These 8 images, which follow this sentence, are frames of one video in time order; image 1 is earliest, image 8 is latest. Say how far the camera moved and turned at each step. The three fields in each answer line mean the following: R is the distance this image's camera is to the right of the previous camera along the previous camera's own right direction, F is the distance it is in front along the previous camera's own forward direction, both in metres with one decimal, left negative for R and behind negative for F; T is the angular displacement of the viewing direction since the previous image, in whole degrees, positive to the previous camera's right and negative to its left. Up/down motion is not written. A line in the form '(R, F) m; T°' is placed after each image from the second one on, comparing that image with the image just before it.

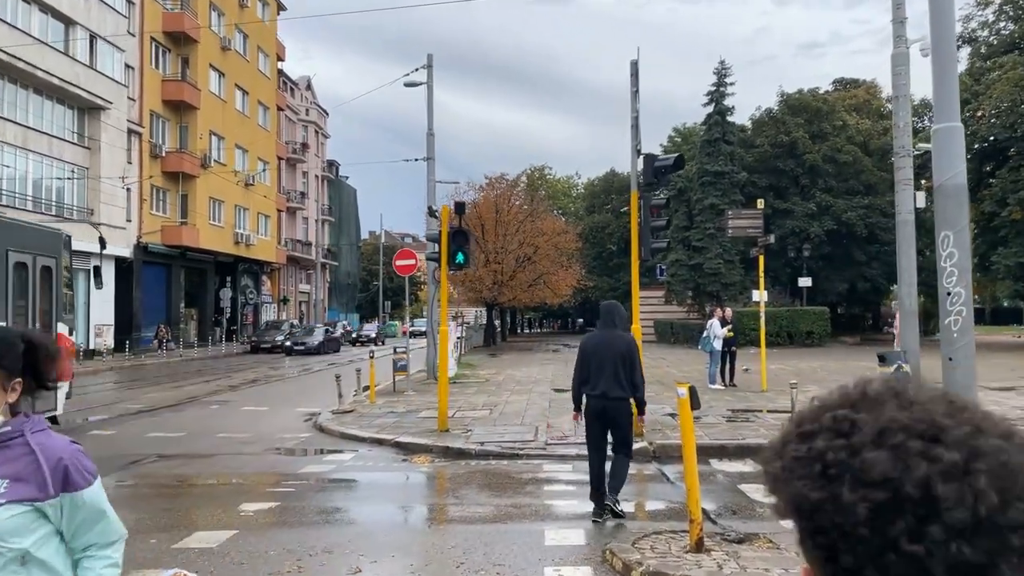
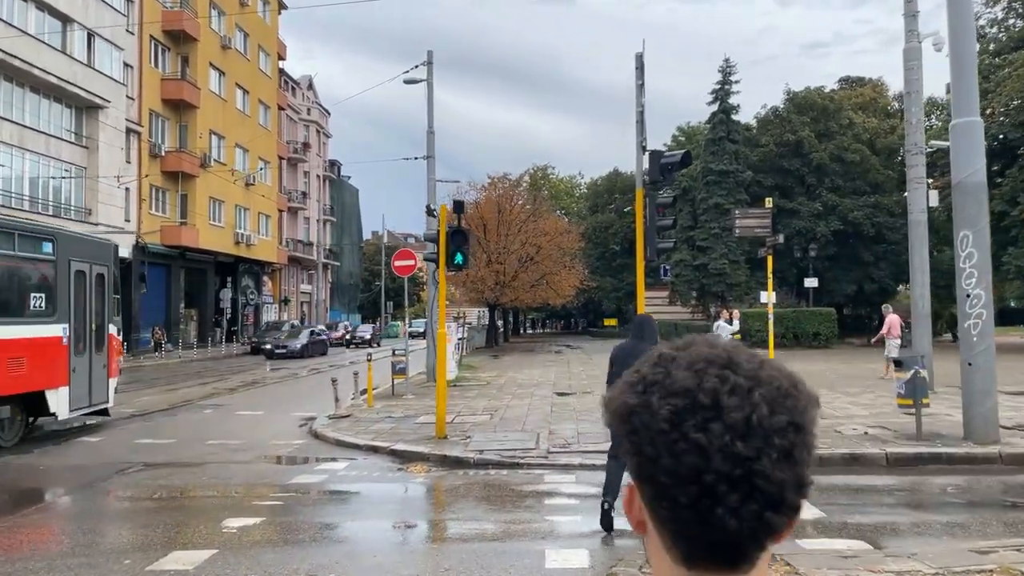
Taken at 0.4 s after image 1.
(0.0, +0.4) m; 0°
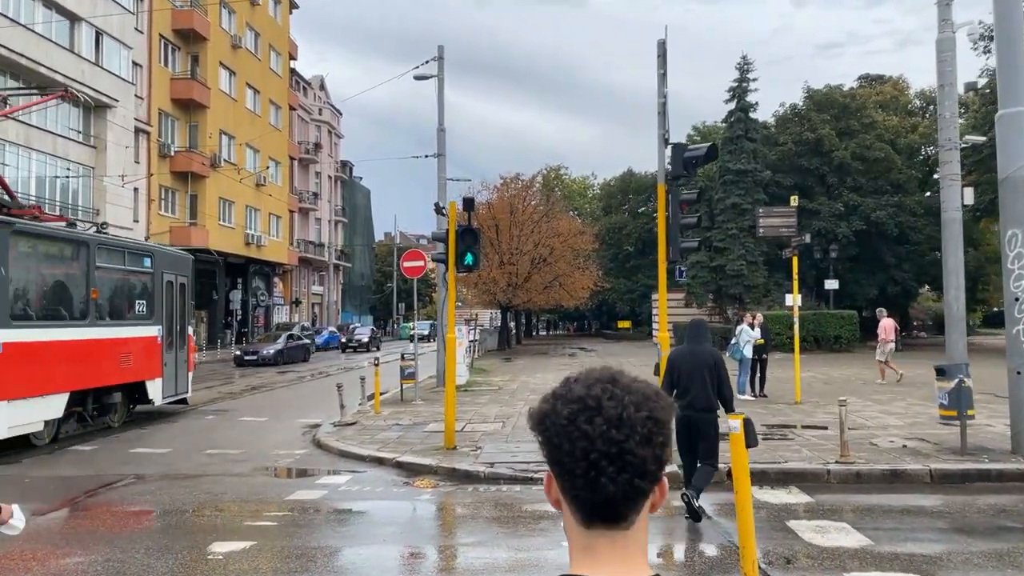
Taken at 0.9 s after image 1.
(0.0, +0.7) m; -1°
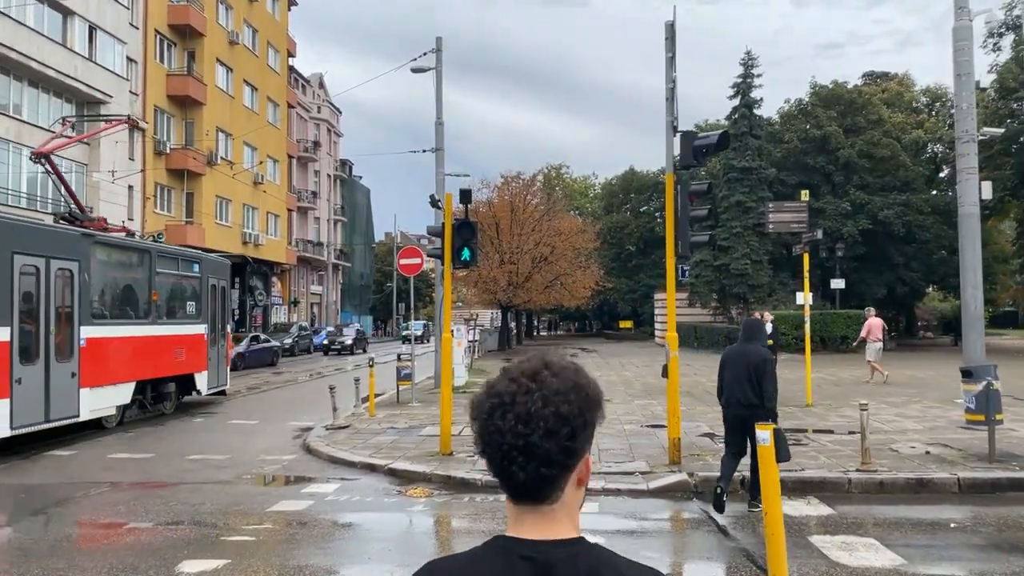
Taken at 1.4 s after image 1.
(0.0, +0.6) m; 0°
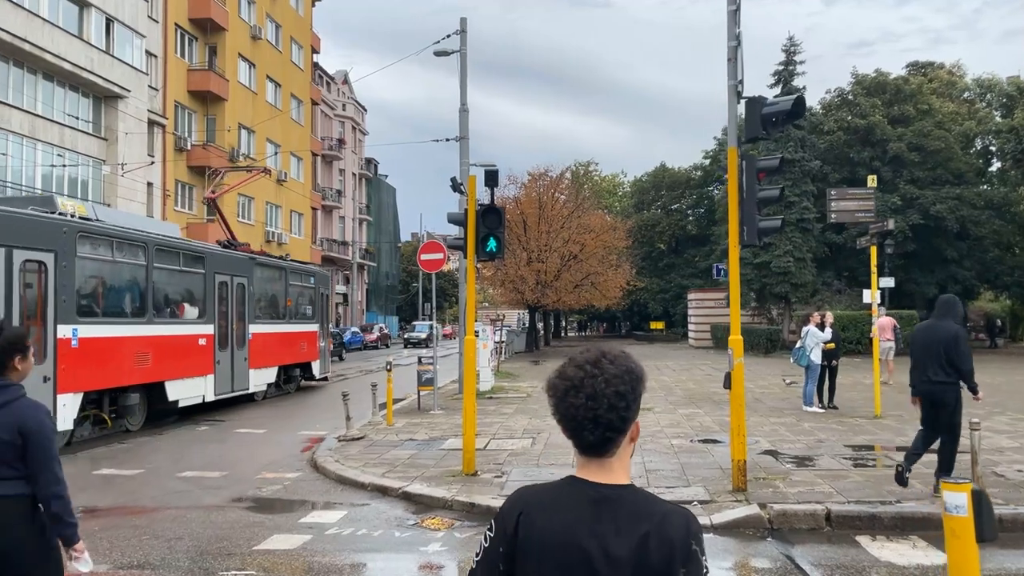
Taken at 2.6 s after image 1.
(-0.1, +1.4) m; -2°
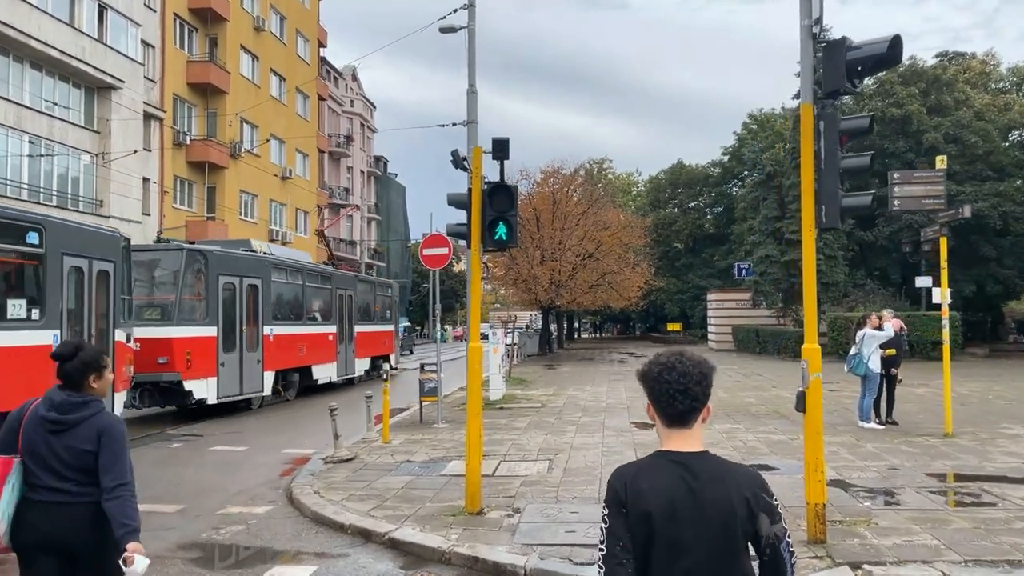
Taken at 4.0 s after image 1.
(0.0, +1.7) m; -1°
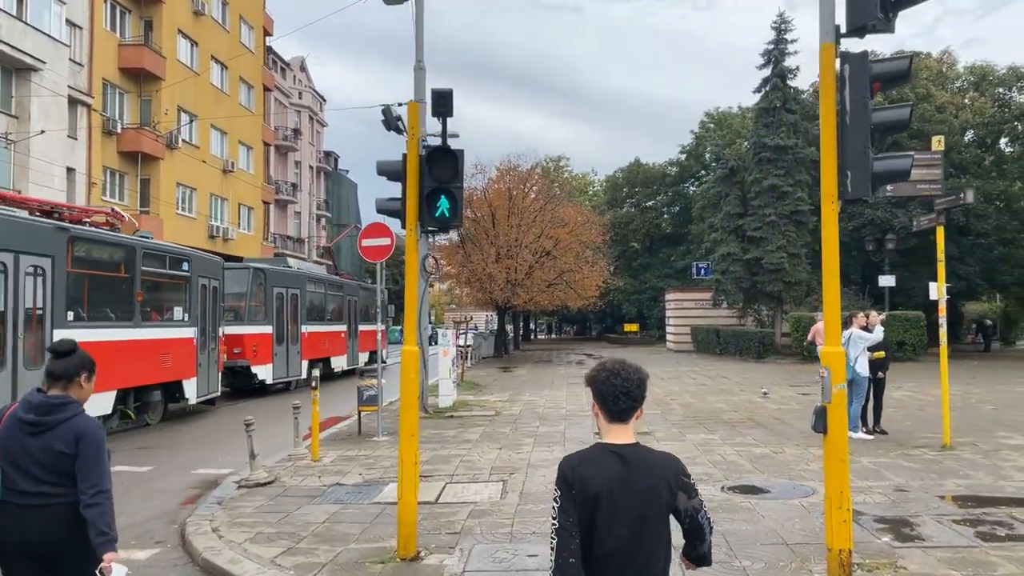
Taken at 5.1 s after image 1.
(+0.1, +1.5) m; +3°
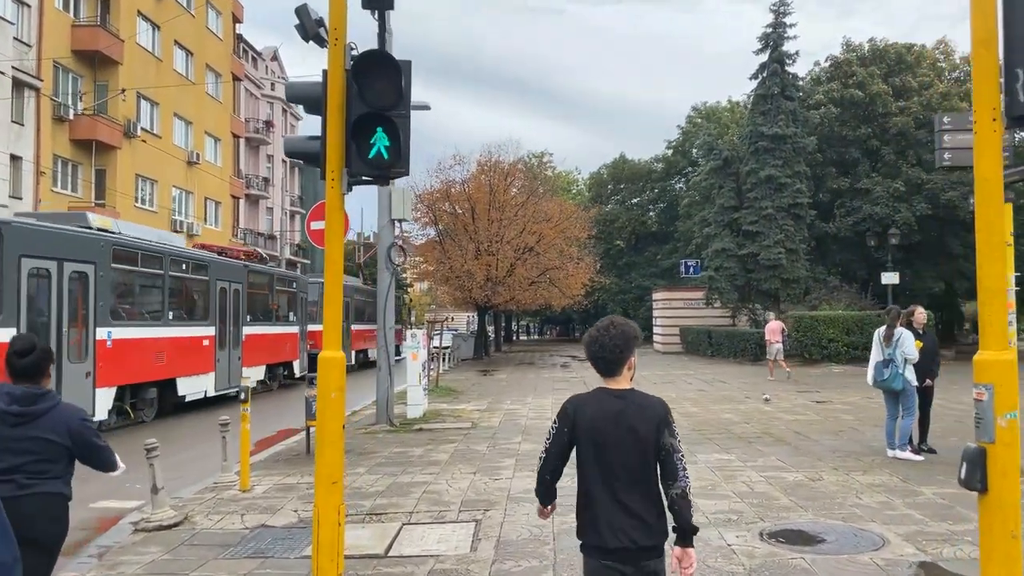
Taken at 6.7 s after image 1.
(+0.1, +2.0) m; +1°
